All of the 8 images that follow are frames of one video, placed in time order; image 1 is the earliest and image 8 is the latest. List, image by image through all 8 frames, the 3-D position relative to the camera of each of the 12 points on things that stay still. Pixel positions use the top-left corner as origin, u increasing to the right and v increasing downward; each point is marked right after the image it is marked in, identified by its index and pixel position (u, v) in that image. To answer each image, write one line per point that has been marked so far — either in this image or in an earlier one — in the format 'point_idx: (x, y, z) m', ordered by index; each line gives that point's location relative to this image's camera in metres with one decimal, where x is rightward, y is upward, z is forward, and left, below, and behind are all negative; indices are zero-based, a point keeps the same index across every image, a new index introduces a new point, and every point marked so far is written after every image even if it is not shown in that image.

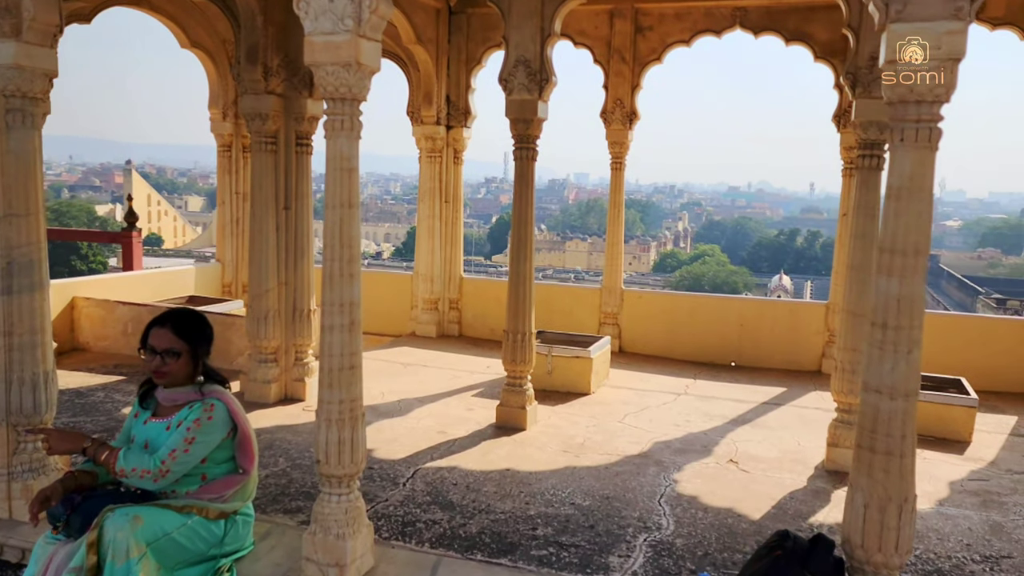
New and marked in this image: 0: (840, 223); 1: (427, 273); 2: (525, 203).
0: (+3.5, +0.7, +8.9) m
1: (-1.1, +0.2, +10.4) m
2: (+0.1, +0.7, +6.6) m
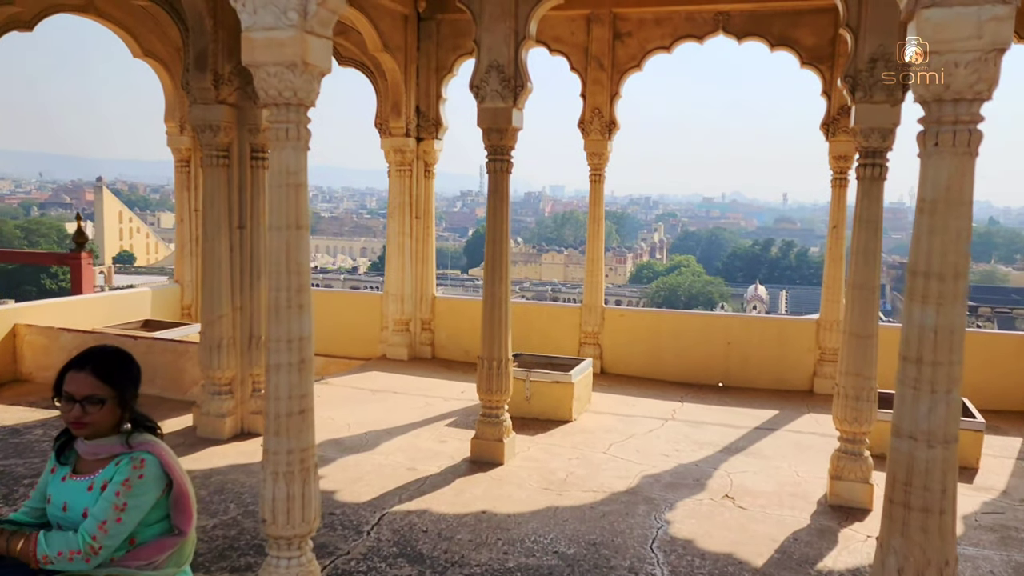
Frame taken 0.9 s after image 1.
0: (+3.2, +0.5, +8.5) m
1: (-1.3, -0.1, +9.9) m
2: (-0.1, +0.5, +6.1) m
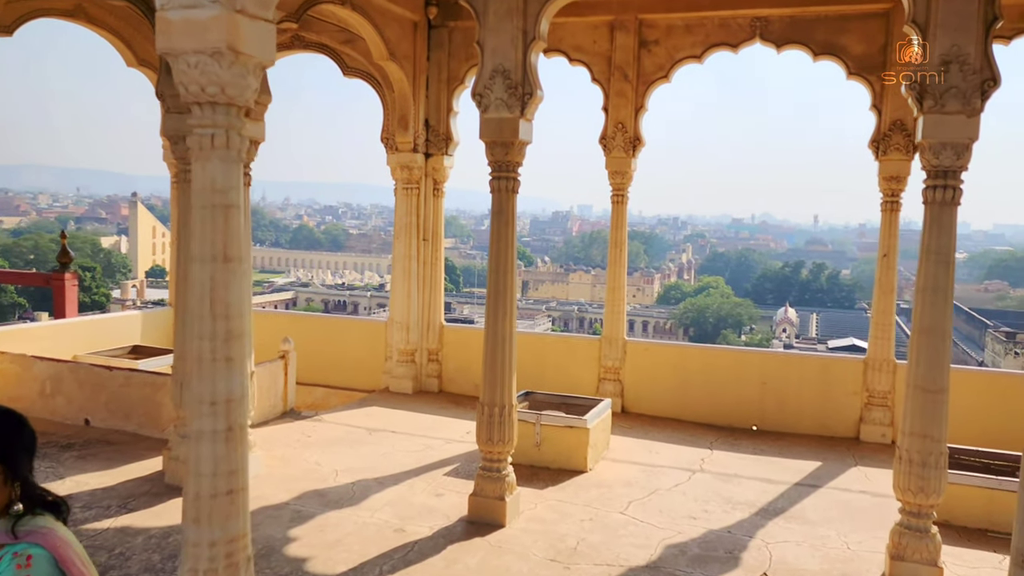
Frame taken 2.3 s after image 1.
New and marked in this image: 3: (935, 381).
0: (+3.3, +0.2, +7.6) m
1: (-1.2, -0.4, +9.1) m
2: (0.0, +0.3, +5.4) m
3: (+2.3, -0.5, +4.5) m
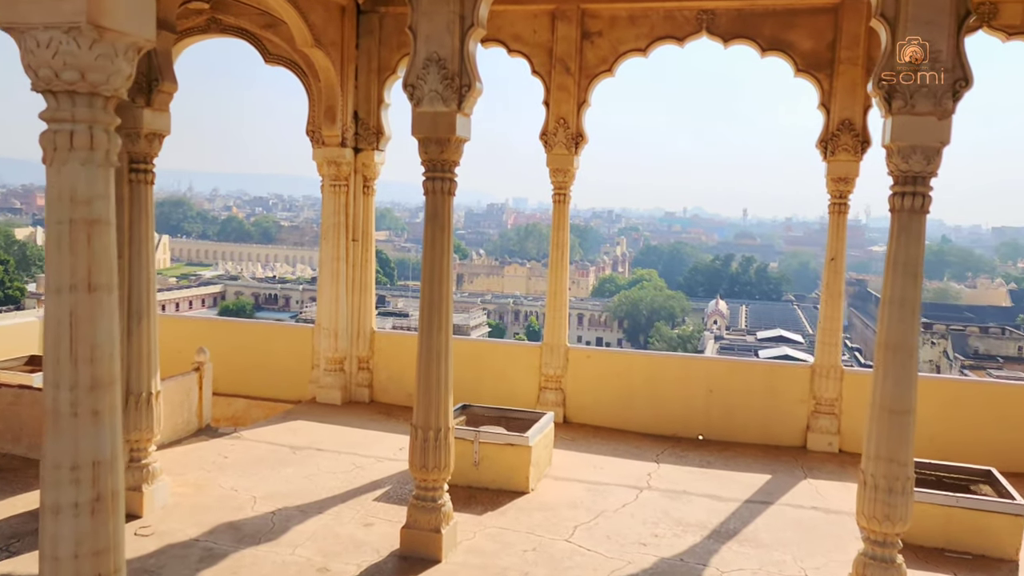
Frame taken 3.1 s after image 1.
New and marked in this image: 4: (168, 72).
0: (+2.8, +0.2, +7.4) m
1: (-1.8, -0.4, +8.5) m
2: (-0.4, +0.2, +4.9) m
3: (+2.0, -0.6, +4.2) m
4: (-2.2, +1.4, +5.2) m
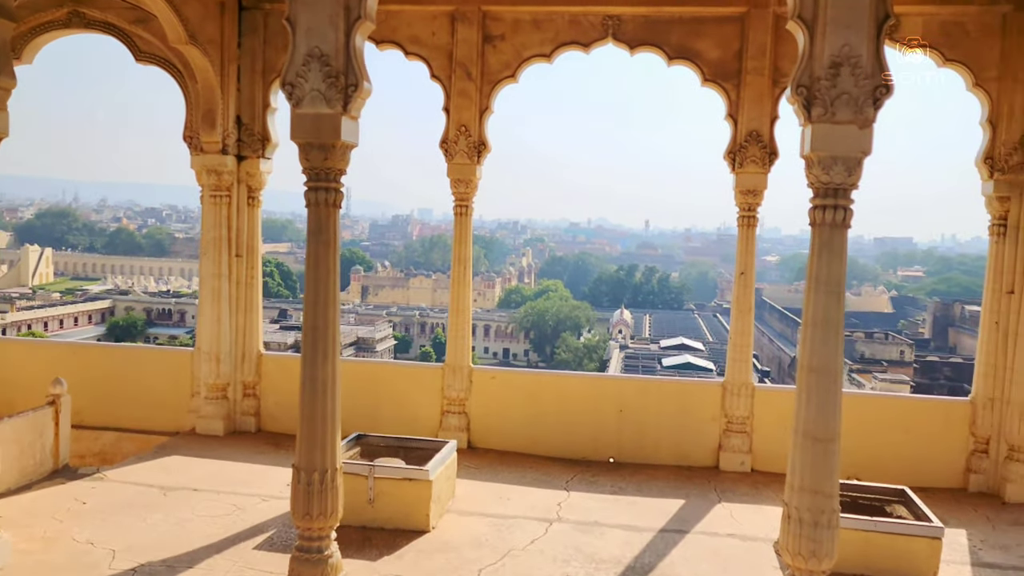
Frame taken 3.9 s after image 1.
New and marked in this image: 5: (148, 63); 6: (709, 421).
0: (+1.9, 0.0, +7.2) m
1: (-2.8, -0.6, +7.8) m
2: (-1.0, +0.1, +4.4) m
3: (+1.5, -0.7, +3.9) m
4: (-2.7, +1.2, +4.5) m
5: (-3.5, +2.2, +8.1) m
6: (+1.7, -1.2, +7.3) m
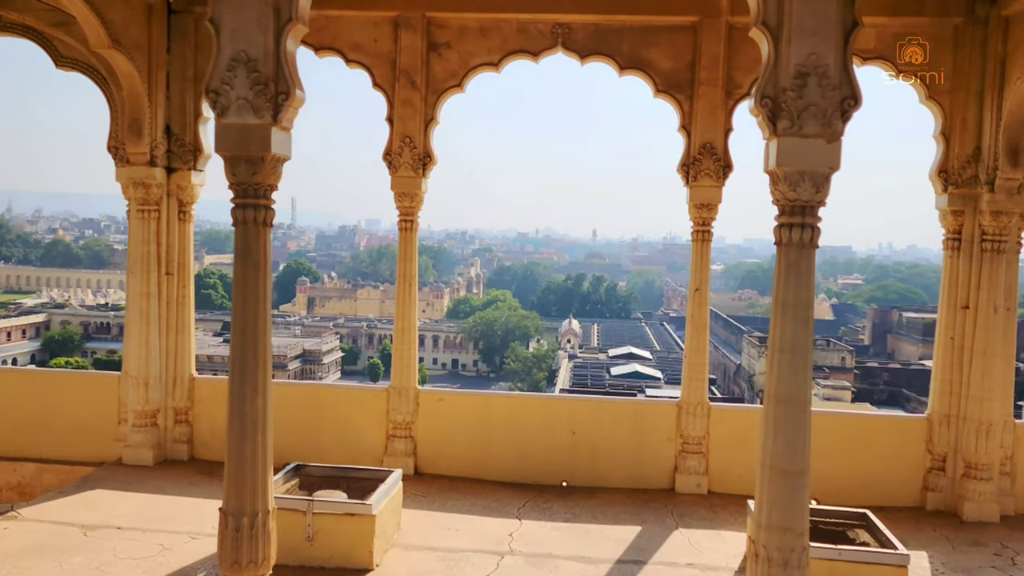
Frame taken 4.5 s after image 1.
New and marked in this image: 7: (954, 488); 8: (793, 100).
0: (+1.5, -0.1, +7.0) m
1: (-3.3, -0.8, +7.3) m
2: (-1.2, 0.0, +4.0) m
3: (+1.2, -0.8, +3.7) m
4: (-3.0, +1.1, +4.0) m
5: (-4.0, +2.0, +7.6) m
6: (+1.3, -1.3, +7.1) m
7: (+3.5, -1.6, +6.7) m
8: (+1.2, +0.8, +3.6) m
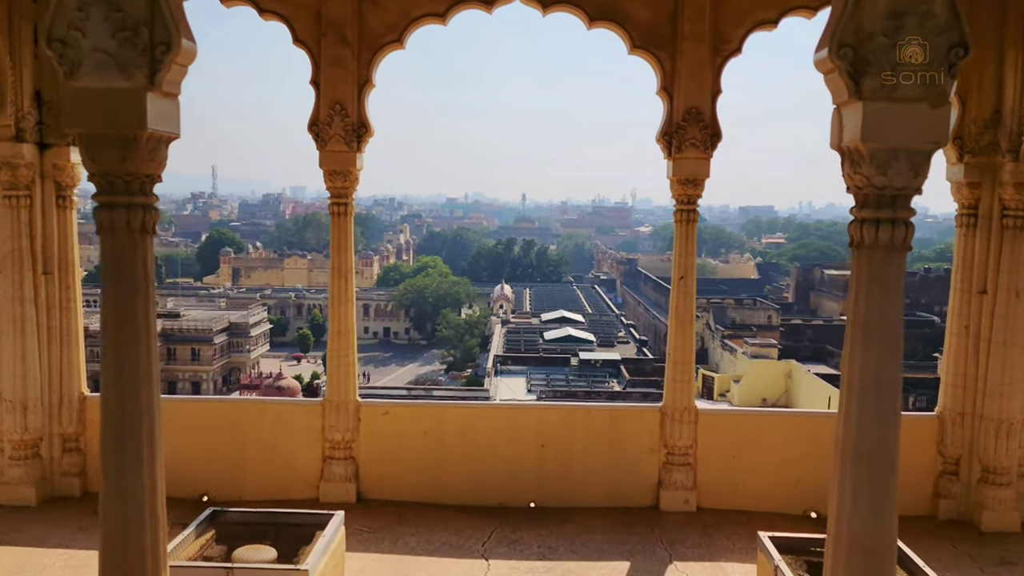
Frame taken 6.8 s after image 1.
0: (+1.2, 0.0, +6.1) m
1: (-3.6, -0.8, +6.0) m
2: (-1.3, -0.1, +2.8) m
3: (+1.2, -0.8, +2.8) m
4: (-3.1, +0.9, +2.7) m
5: (-4.4, +2.0, +6.1) m
6: (+1.0, -1.2, +6.2) m
7: (+3.3, -1.5, +6.0) m
8: (+1.1, +0.7, +2.6) m
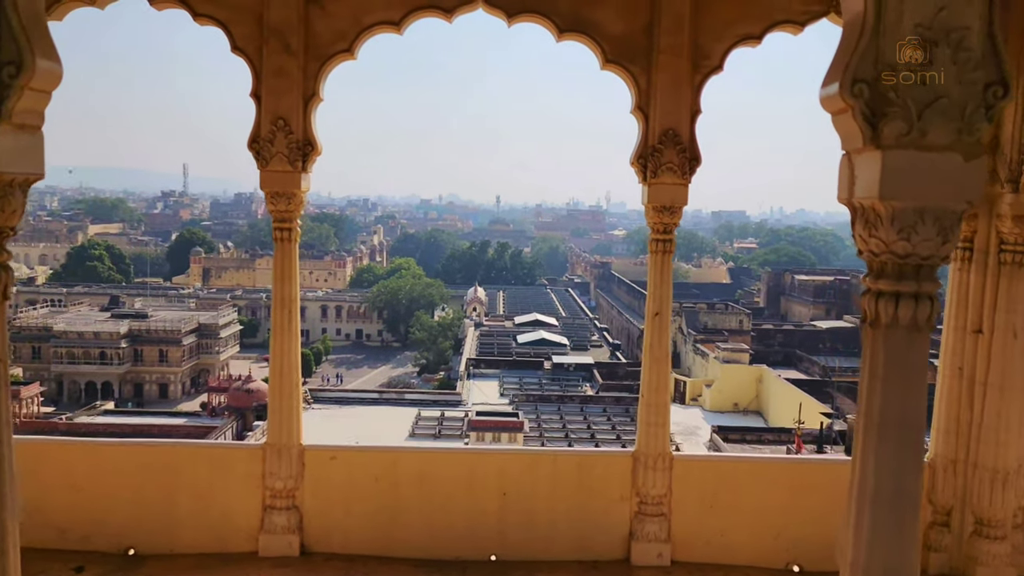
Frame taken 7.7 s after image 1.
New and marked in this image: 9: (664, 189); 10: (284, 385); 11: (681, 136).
0: (+0.9, -0.2, +5.6) m
1: (-3.8, -1.0, +5.4) m
2: (-1.4, -0.4, +2.3) m
3: (+1.0, -1.1, +2.3) m
4: (-3.2, +0.7, +2.1) m
5: (-4.6, +1.8, +5.4) m
6: (+0.7, -1.5, +5.7) m
7: (+3.0, -1.7, +5.6) m
8: (+1.0, +0.5, +2.1) m
9: (+1.0, +0.6, +5.4) m
10: (-1.5, -0.6, +5.6) m
11: (+1.1, +1.0, +5.4) m
